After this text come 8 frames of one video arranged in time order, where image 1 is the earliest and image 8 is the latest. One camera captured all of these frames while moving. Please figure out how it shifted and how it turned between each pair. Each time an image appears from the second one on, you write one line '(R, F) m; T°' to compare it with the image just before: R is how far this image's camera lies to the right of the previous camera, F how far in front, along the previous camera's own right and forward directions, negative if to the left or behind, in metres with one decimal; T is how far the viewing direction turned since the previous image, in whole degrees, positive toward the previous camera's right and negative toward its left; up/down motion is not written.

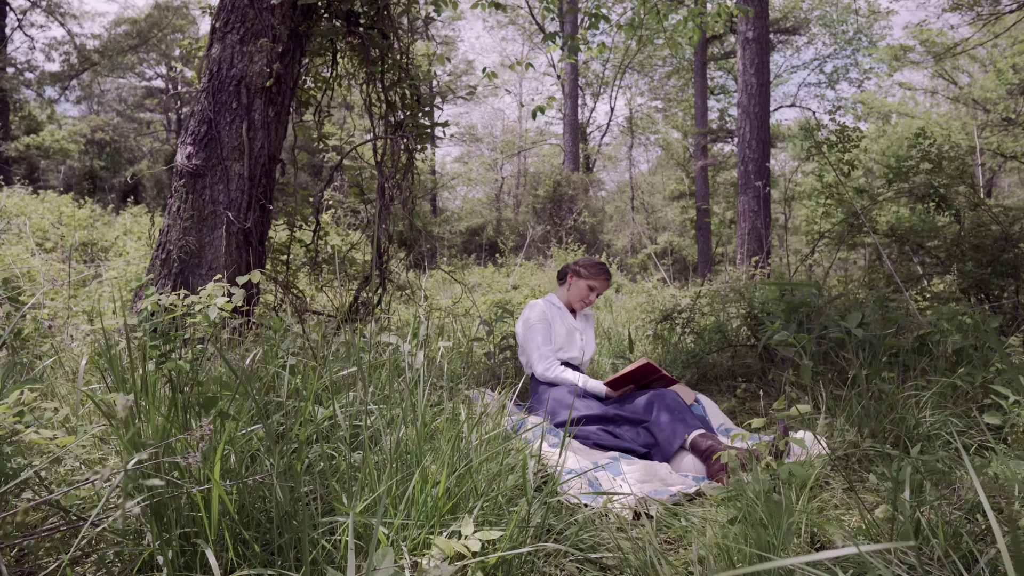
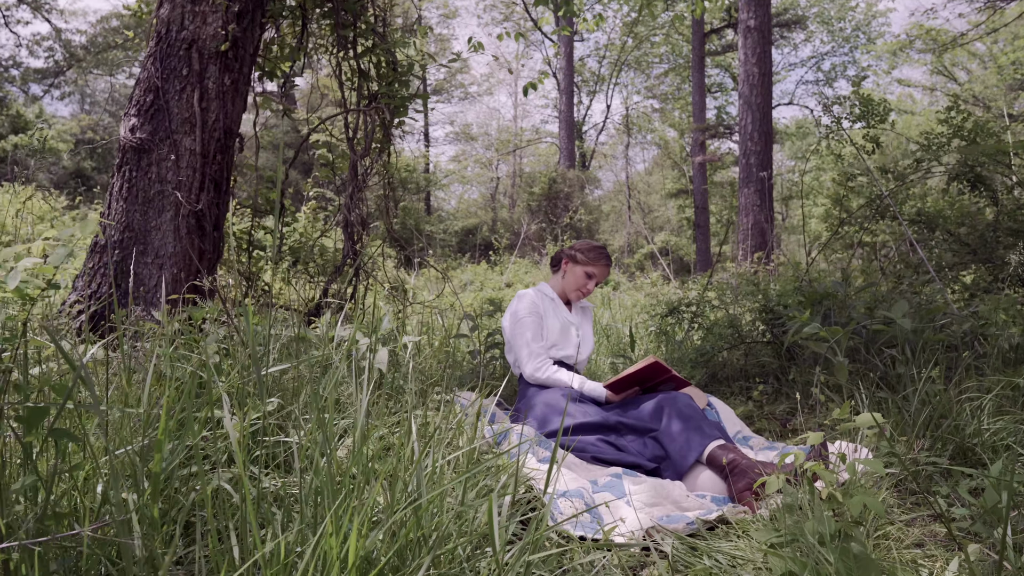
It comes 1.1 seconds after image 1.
(0.0, +0.5) m; 0°
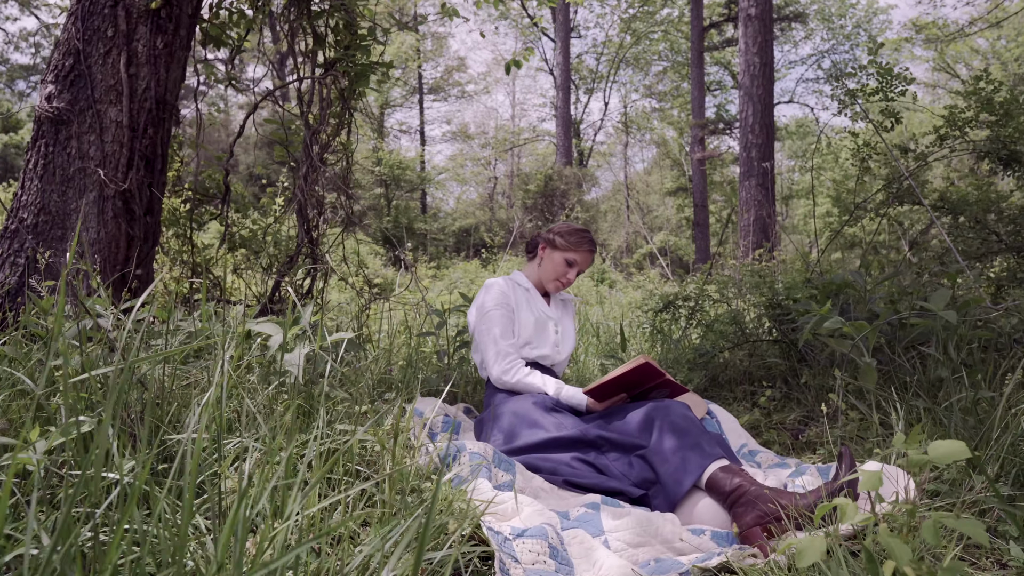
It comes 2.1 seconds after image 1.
(+0.1, +0.5) m; 0°
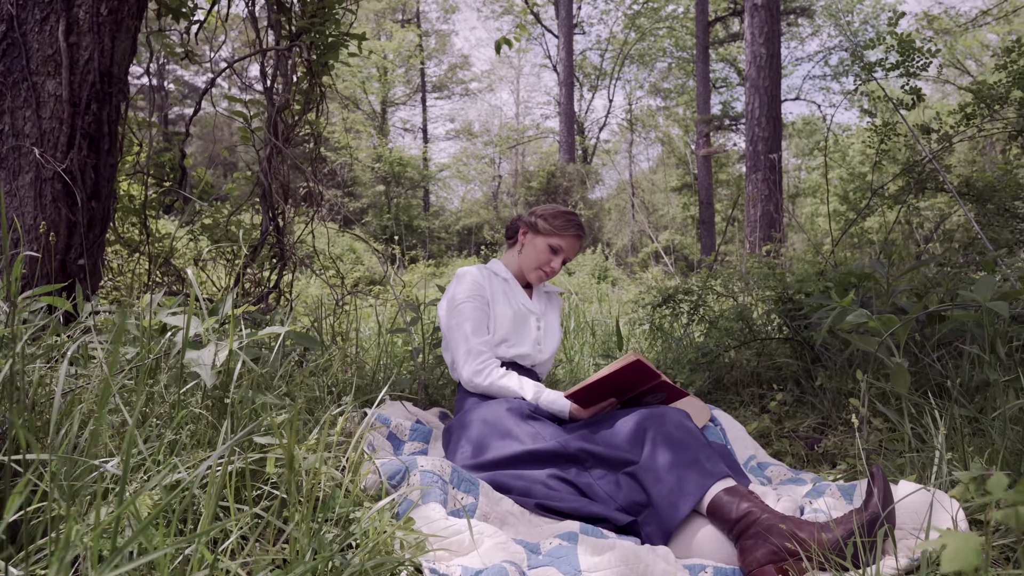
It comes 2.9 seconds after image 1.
(+0.1, +0.3) m; 0°
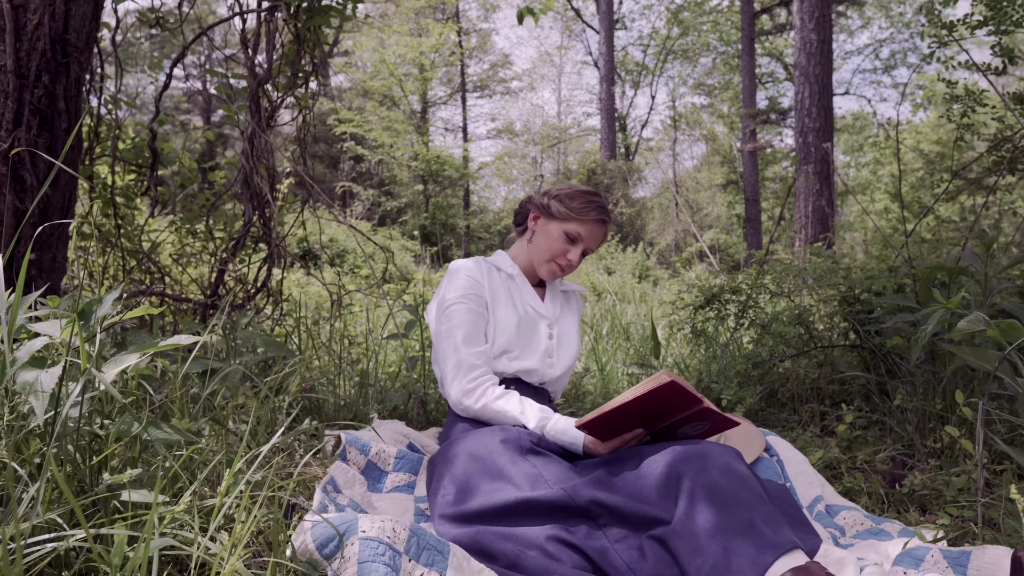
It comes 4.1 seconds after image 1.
(+0.1, +0.5) m; -3°
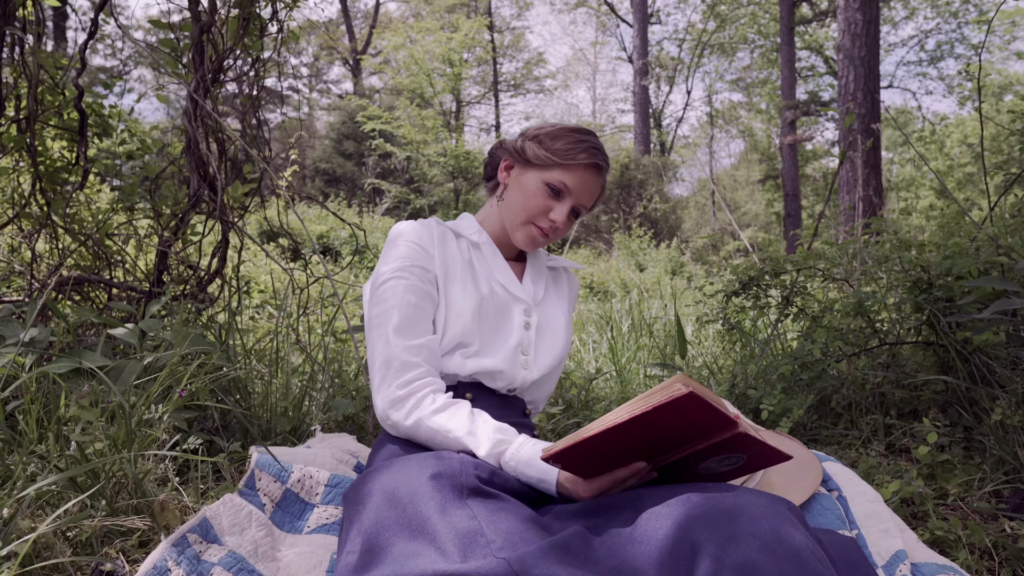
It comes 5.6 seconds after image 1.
(+0.1, +0.5) m; -2°
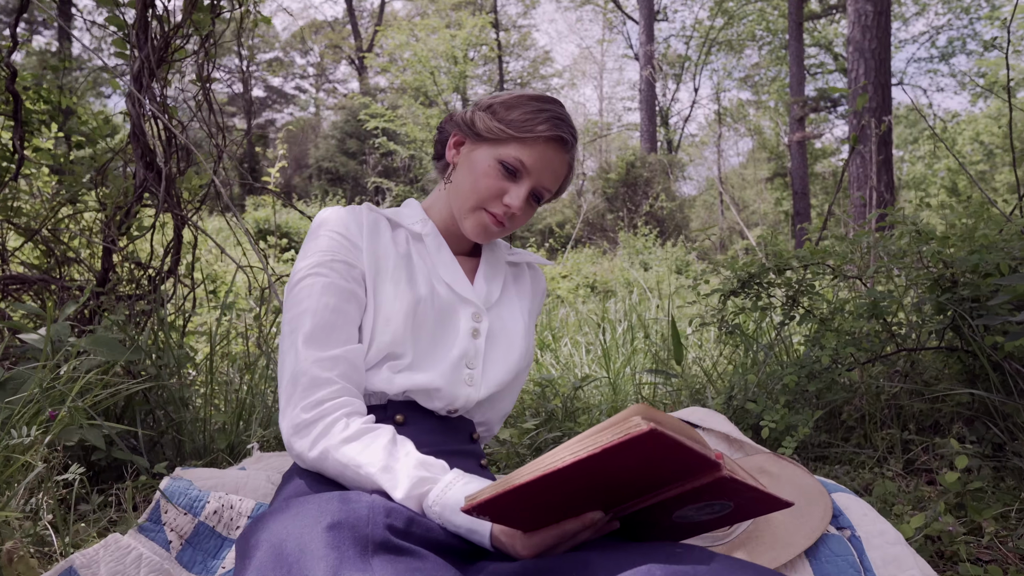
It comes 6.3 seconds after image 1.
(+0.1, +0.3) m; -1°
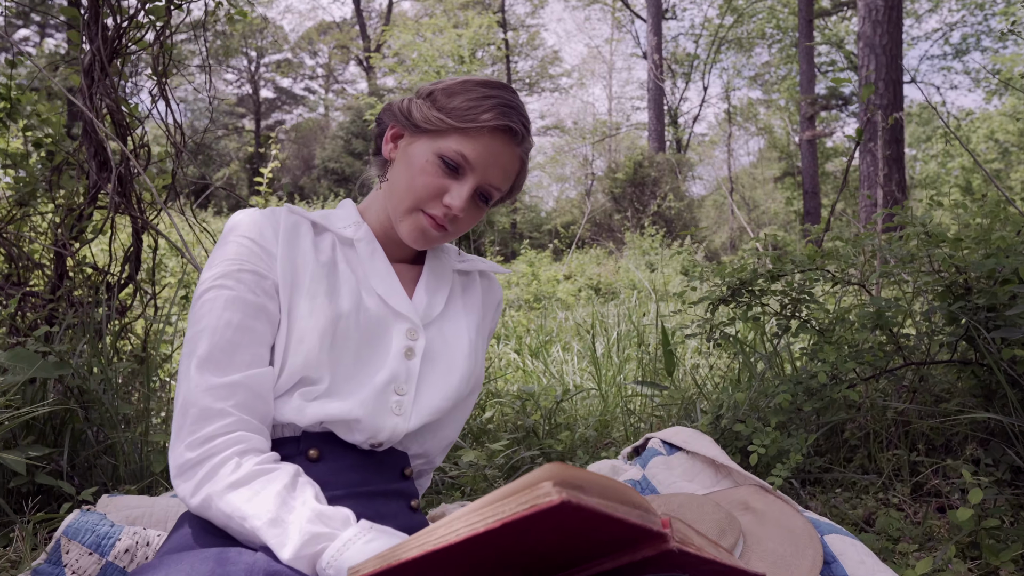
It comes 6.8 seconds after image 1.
(+0.1, +0.2) m; -1°
